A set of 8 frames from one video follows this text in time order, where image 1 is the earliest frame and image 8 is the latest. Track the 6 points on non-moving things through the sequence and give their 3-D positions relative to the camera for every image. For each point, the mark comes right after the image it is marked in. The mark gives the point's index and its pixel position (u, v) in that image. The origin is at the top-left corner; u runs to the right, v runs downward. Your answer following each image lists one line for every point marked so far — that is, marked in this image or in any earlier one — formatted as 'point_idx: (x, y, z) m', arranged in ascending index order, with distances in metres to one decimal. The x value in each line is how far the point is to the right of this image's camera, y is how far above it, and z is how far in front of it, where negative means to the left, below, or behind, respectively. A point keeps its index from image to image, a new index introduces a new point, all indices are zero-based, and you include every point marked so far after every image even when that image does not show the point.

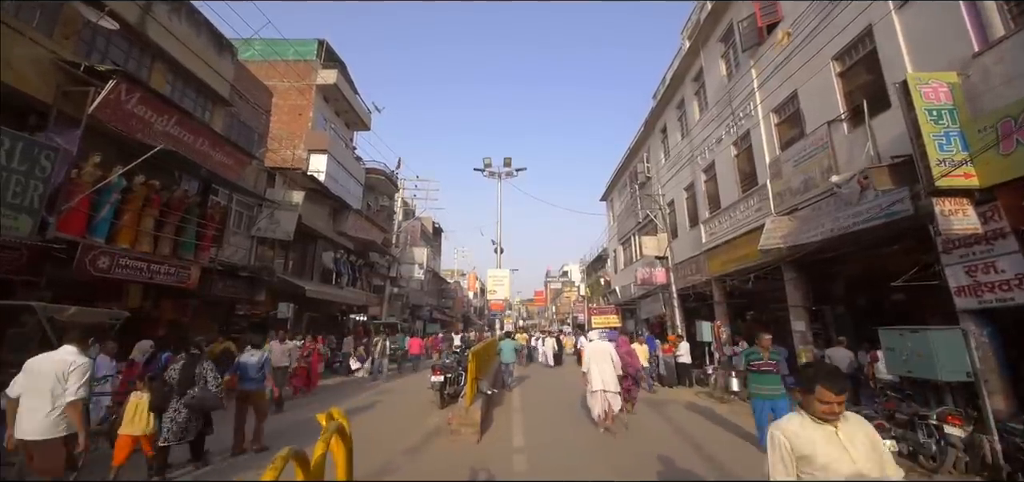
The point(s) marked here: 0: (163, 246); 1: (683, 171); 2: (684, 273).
0: (-7.6, -0.1, +10.2) m
1: (+6.1, +2.5, +16.9) m
2: (+6.0, -1.1, +16.3) m
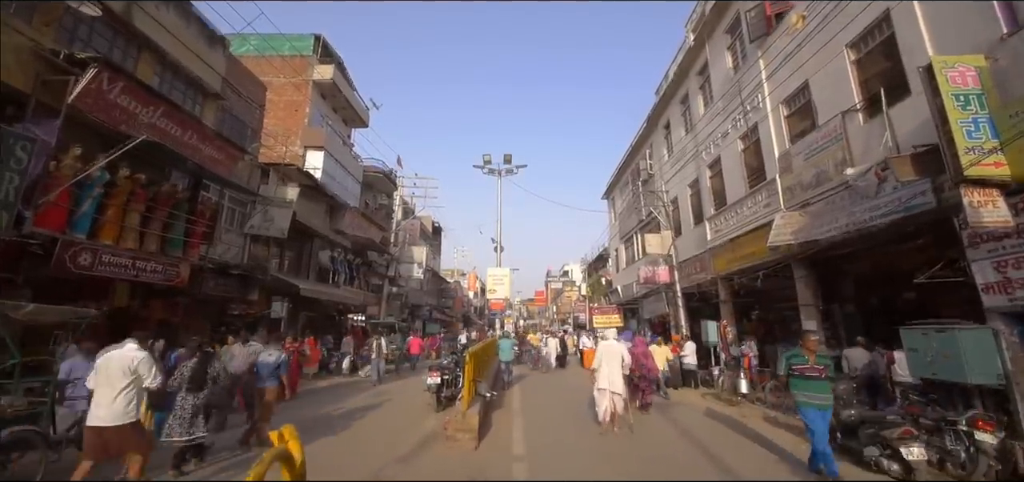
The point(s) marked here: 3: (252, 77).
0: (-7.6, 0.0, +9.9) m
1: (+6.2, +2.6, +16.5) m
2: (+6.0, -1.0, +15.9) m
3: (-8.0, +5.1, +14.6) m
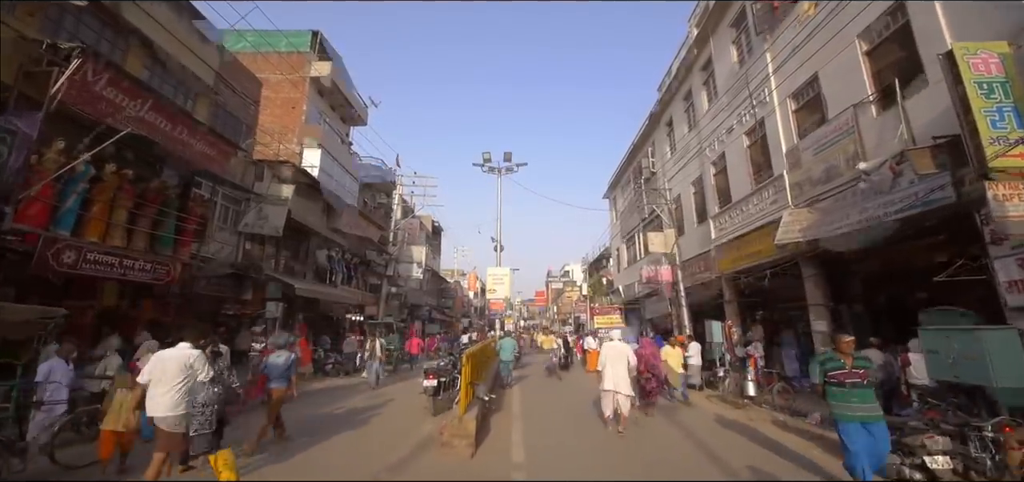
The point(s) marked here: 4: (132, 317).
0: (-7.6, 0.0, +9.6) m
1: (+6.2, +2.6, +16.2) m
2: (+6.0, -1.0, +15.6) m
3: (-8.0, +5.1, +14.3) m
4: (-8.6, -1.7, +10.7) m
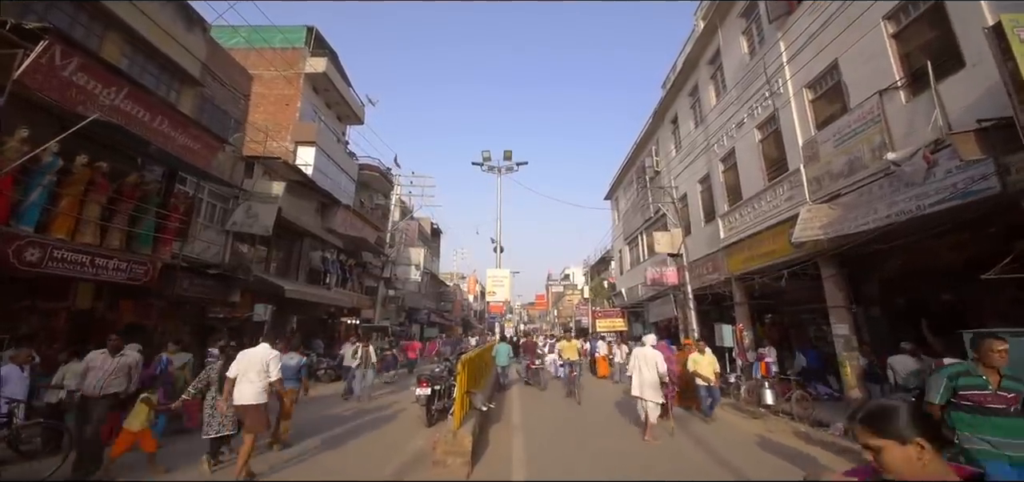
0: (-7.6, +0.1, +9.0) m
1: (+6.2, +2.6, +15.6) m
2: (+6.0, -1.0, +15.0) m
3: (-8.0, +5.1, +13.7) m
4: (-8.6, -1.7, +10.1) m
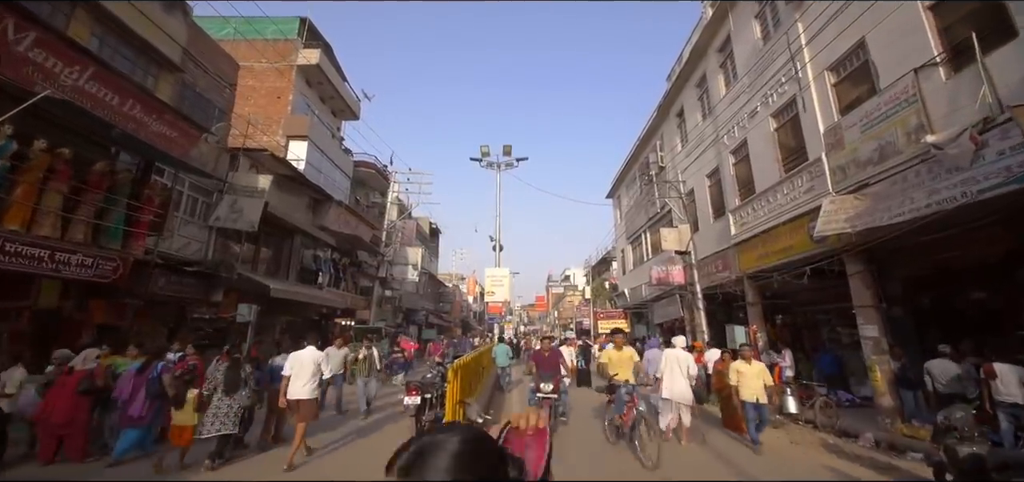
0: (-7.7, +0.2, +8.3) m
1: (+6.1, +2.7, +14.9) m
2: (+6.0, -0.9, +14.3) m
3: (-8.0, +5.2, +13.0) m
4: (-8.7, -1.6, +9.3) m
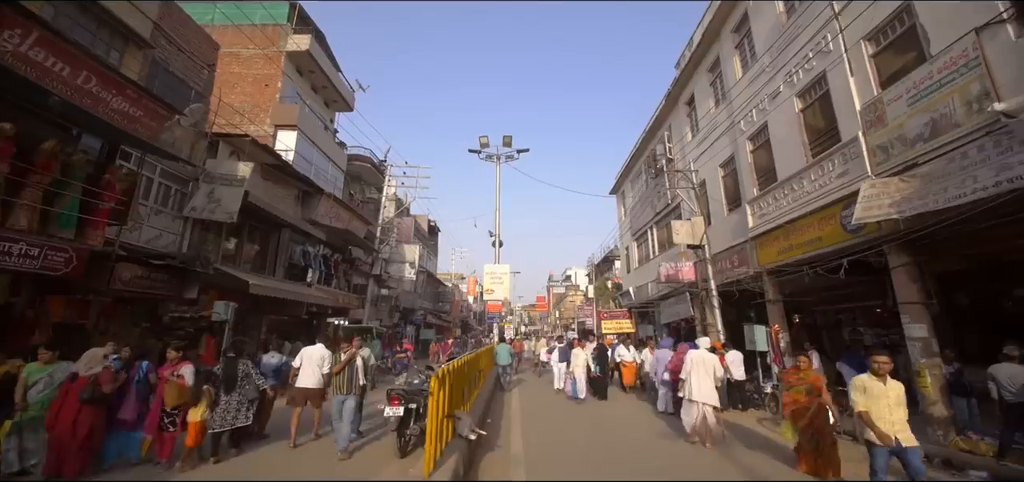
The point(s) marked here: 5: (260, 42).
0: (-7.6, +0.4, +7.3) m
1: (+6.2, +2.9, +13.9) m
2: (+6.0, -0.7, +13.3) m
3: (-8.0, +5.4, +12.1) m
4: (-8.7, -1.4, +8.4) m
5: (-9.7, +7.7, +18.1) m
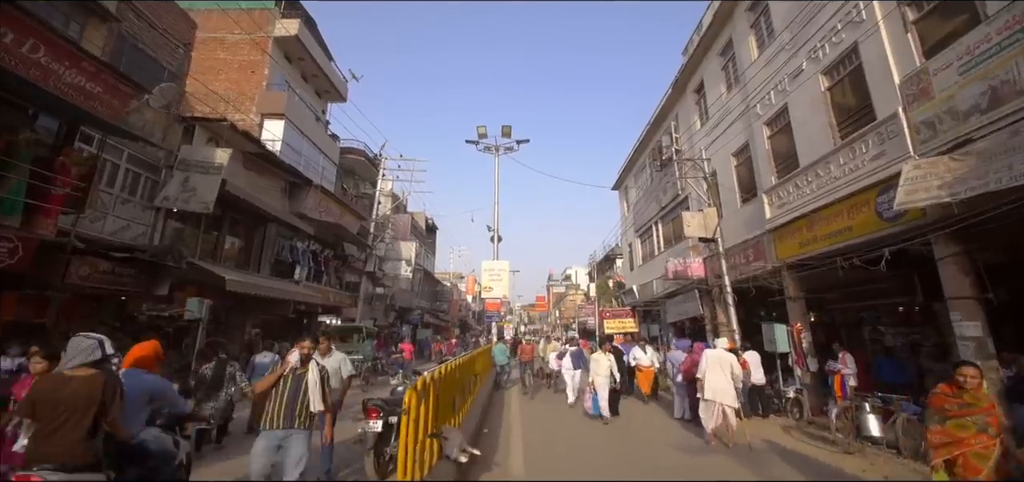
0: (-7.7, +0.5, +6.4) m
1: (+6.1, +3.1, +13.1) m
2: (+6.0, -0.5, +12.4) m
3: (-8.0, +5.6, +11.2) m
4: (-8.7, -1.2, +7.5) m
5: (-9.8, +7.9, +17.2) m
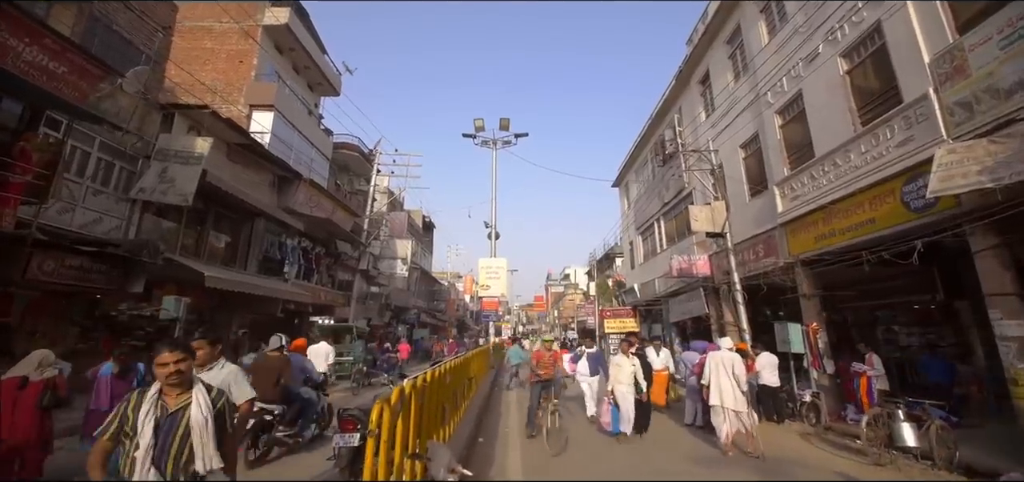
0: (-7.7, +0.7, +5.8) m
1: (+6.1, +3.2, +12.5) m
2: (+5.9, -0.4, +11.9) m
3: (-8.1, +5.7, +10.6) m
4: (-8.7, -1.1, +6.9) m
5: (-9.8, +8.0, +16.6) m
